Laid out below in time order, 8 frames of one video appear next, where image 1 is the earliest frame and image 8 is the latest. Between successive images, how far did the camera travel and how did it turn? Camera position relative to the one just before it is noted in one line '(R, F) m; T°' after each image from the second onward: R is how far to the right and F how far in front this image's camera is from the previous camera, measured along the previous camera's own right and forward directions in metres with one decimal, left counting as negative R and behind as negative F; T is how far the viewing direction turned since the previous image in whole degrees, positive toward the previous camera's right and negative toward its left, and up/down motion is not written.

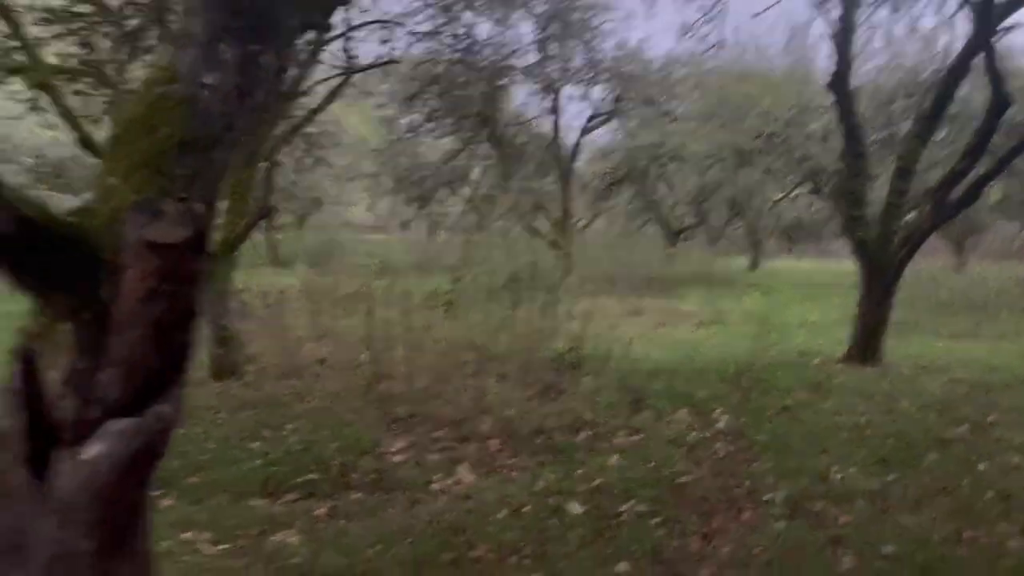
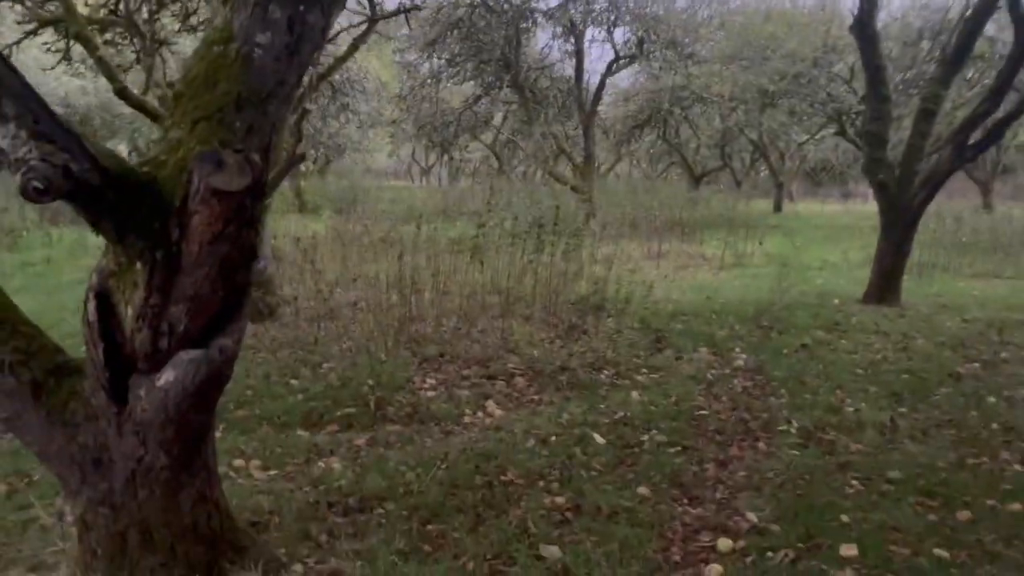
(0.0, -0.2) m; -2°
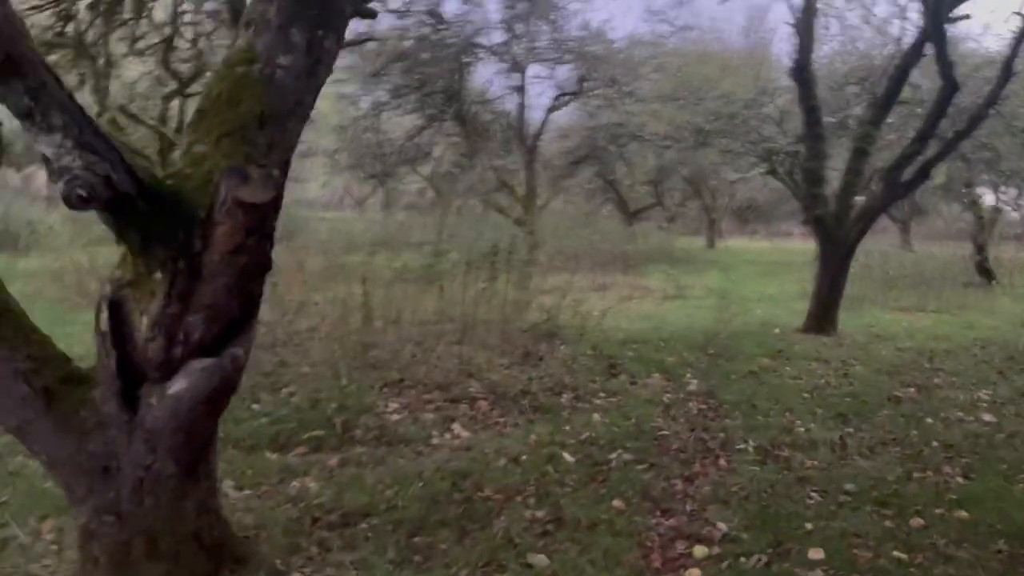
(-0.2, -0.1) m; +5°
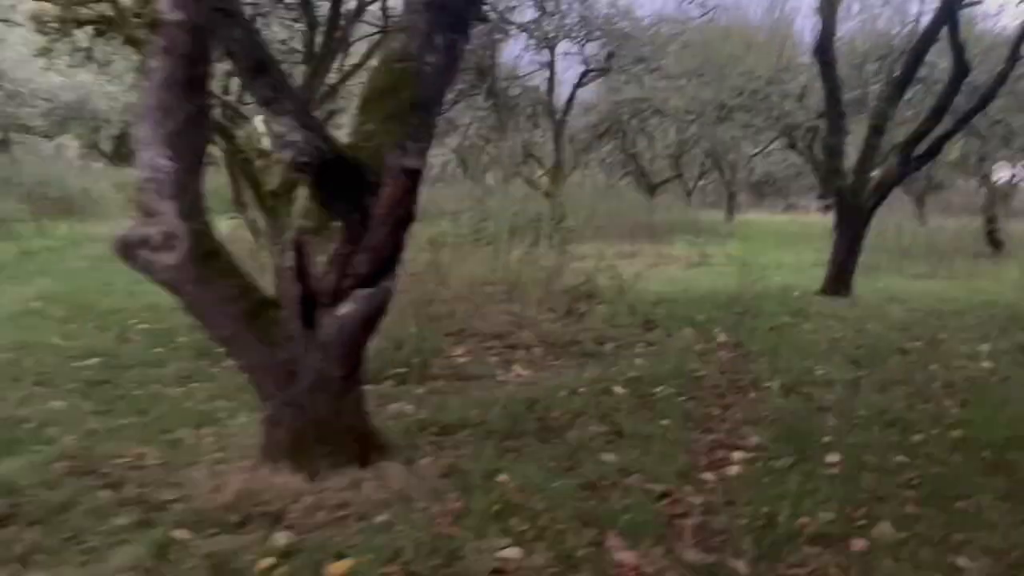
(-0.3, -0.8) m; -1°
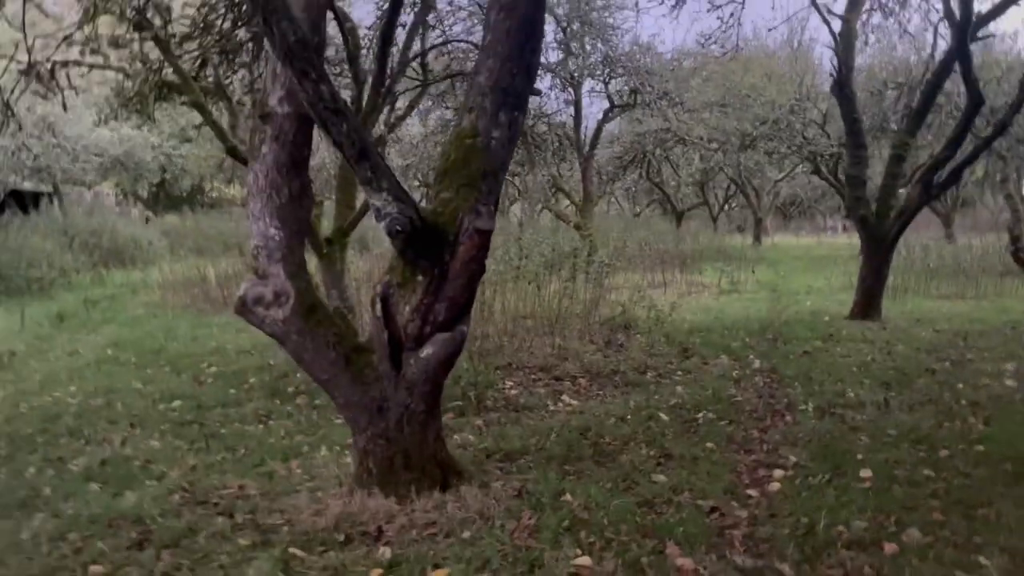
(-0.2, -0.5) m; -2°
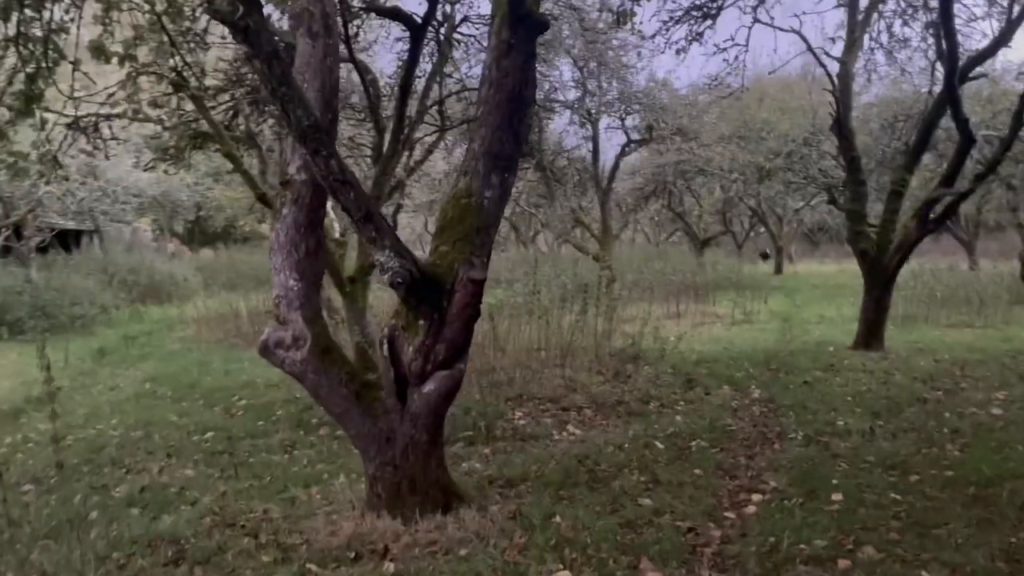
(+0.2, -0.5) m; -2°
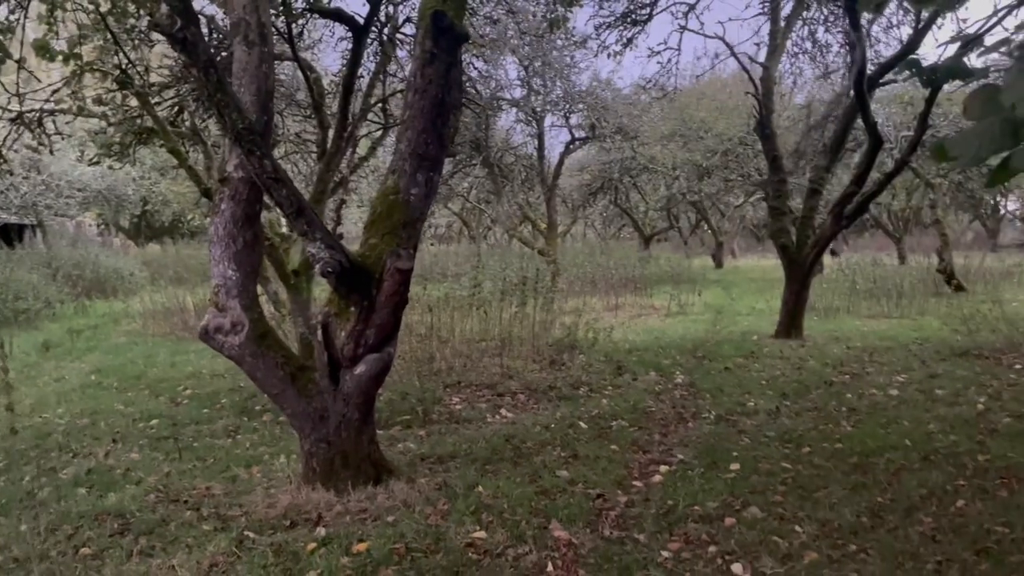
(+0.2, -0.4) m; +3°
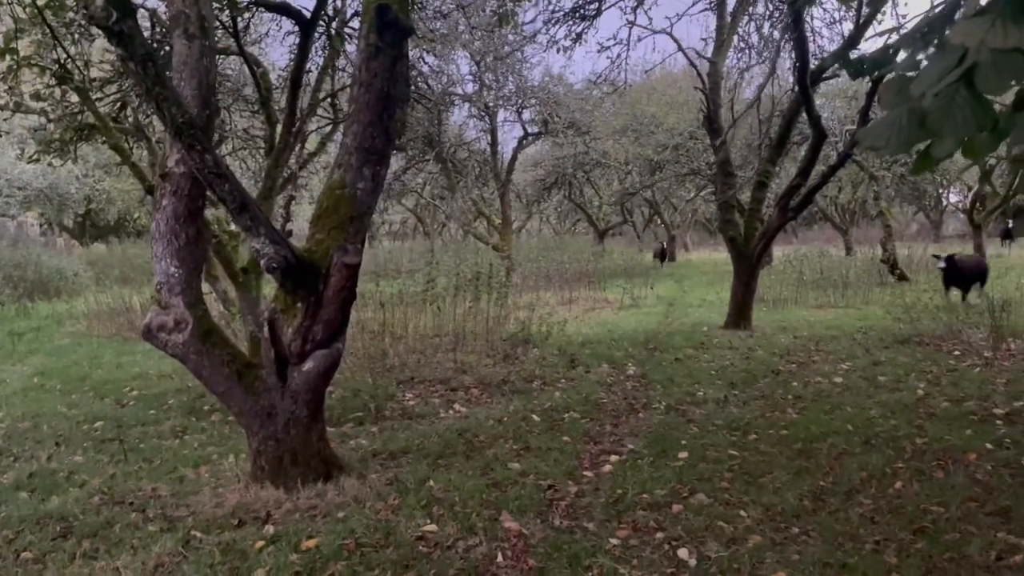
(+0.1, 0.0) m; +3°
